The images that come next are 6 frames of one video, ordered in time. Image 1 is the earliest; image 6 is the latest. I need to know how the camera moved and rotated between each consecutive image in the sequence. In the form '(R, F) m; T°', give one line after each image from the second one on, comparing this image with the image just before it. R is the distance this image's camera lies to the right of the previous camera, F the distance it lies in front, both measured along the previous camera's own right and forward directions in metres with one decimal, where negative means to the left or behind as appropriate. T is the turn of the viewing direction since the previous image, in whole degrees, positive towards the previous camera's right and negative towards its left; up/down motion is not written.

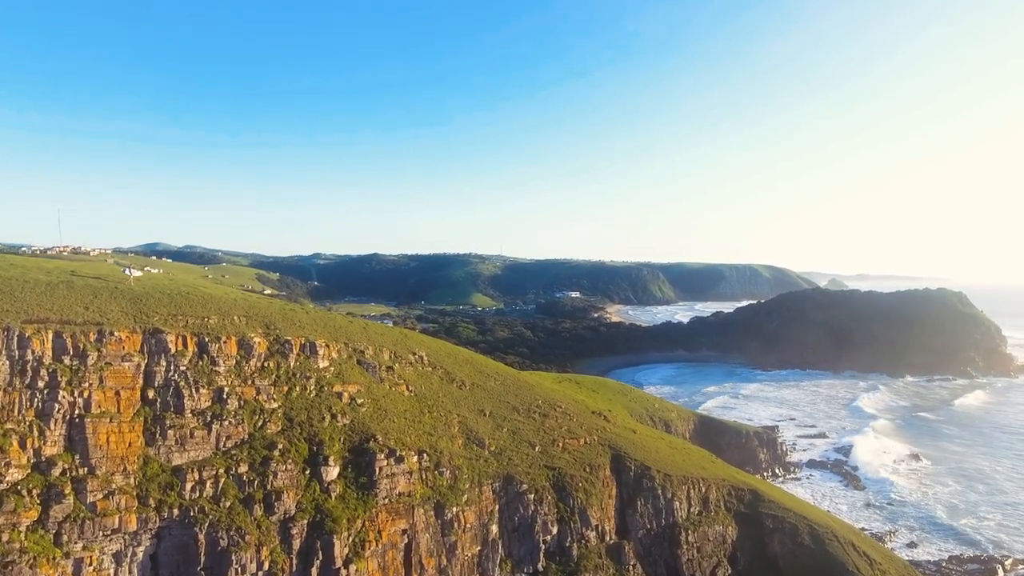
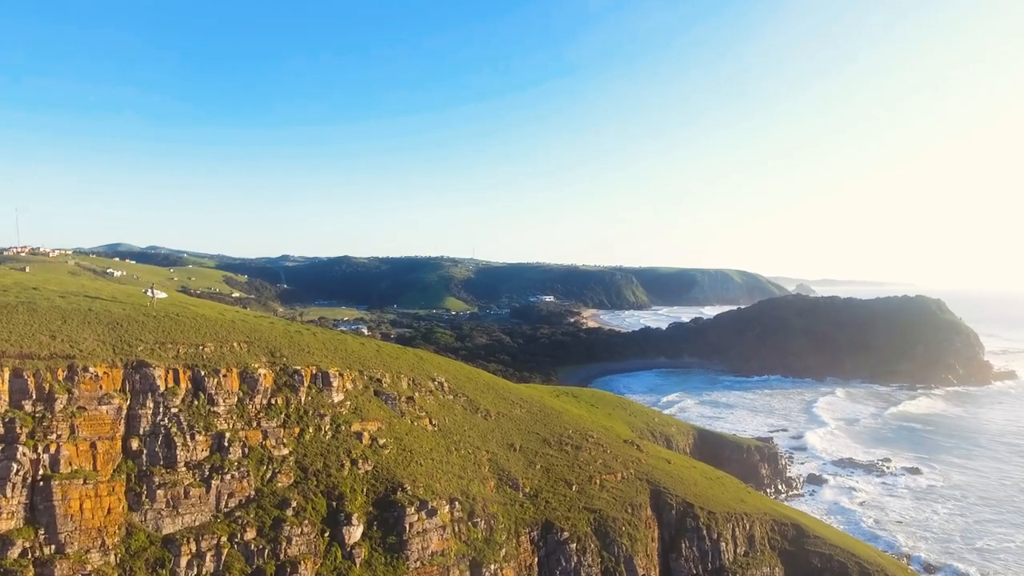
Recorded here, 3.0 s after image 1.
(-3.1, +3.9) m; +2°
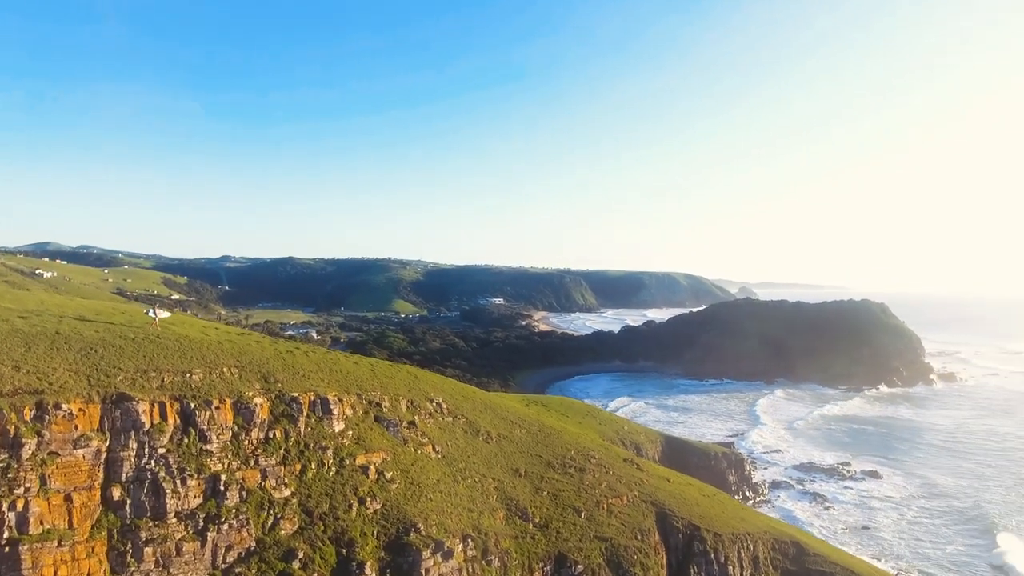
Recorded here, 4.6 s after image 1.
(-2.6, +1.8) m; +4°
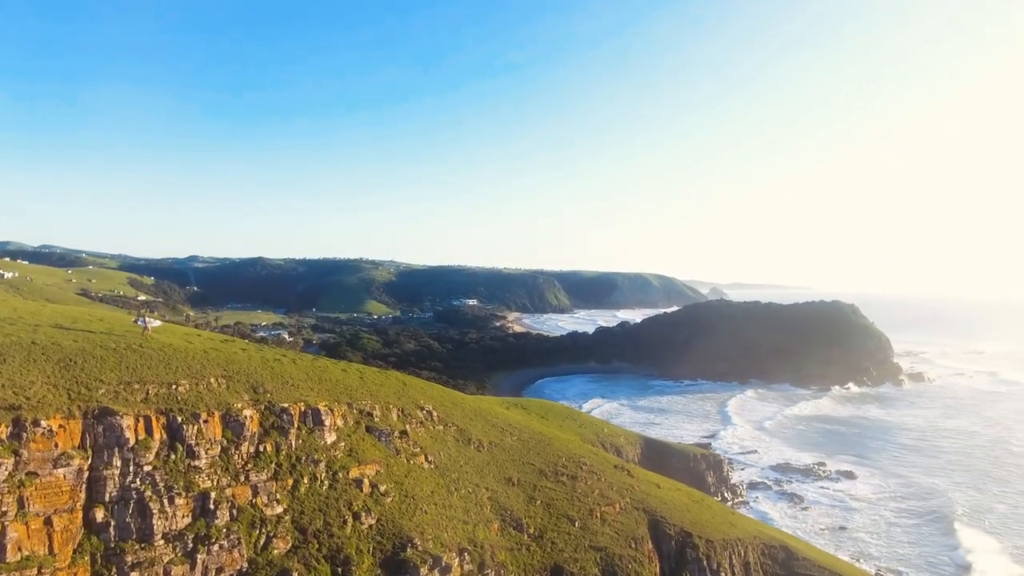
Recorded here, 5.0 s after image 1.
(-0.9, +0.5) m; +2°
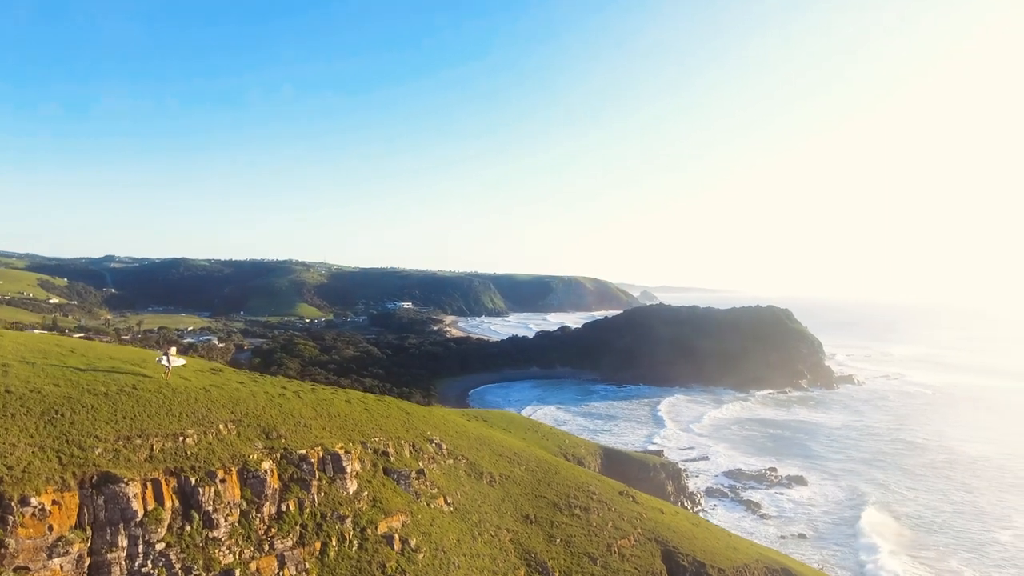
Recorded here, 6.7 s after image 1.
(-3.8, +2.1) m; +6°
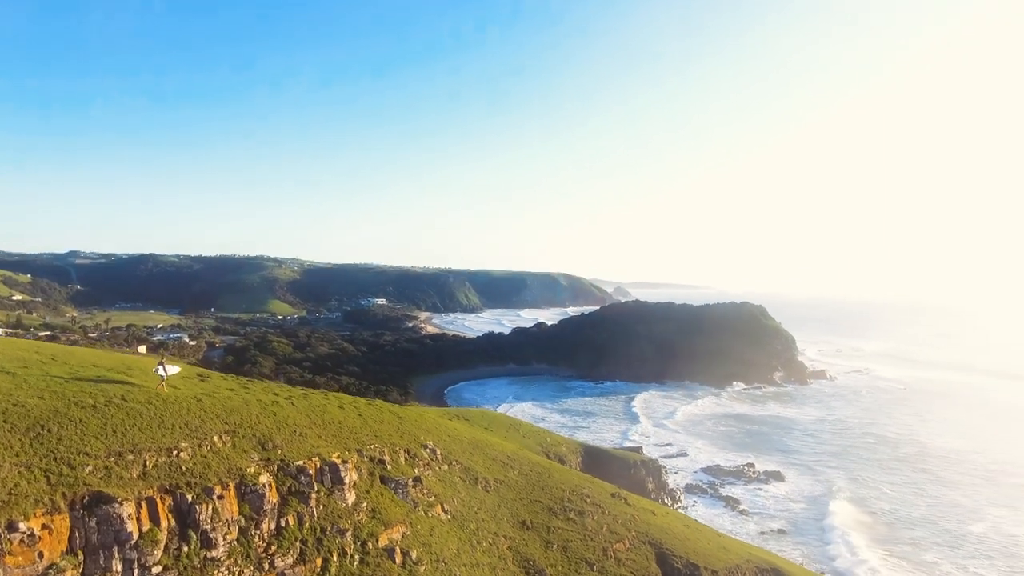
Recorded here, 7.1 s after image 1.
(-0.9, +0.4) m; +2°
